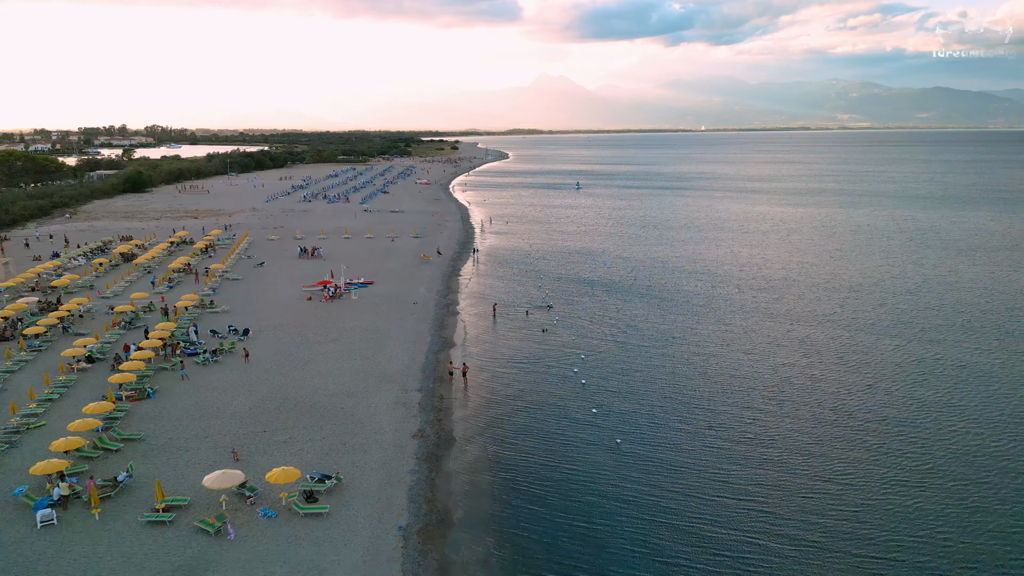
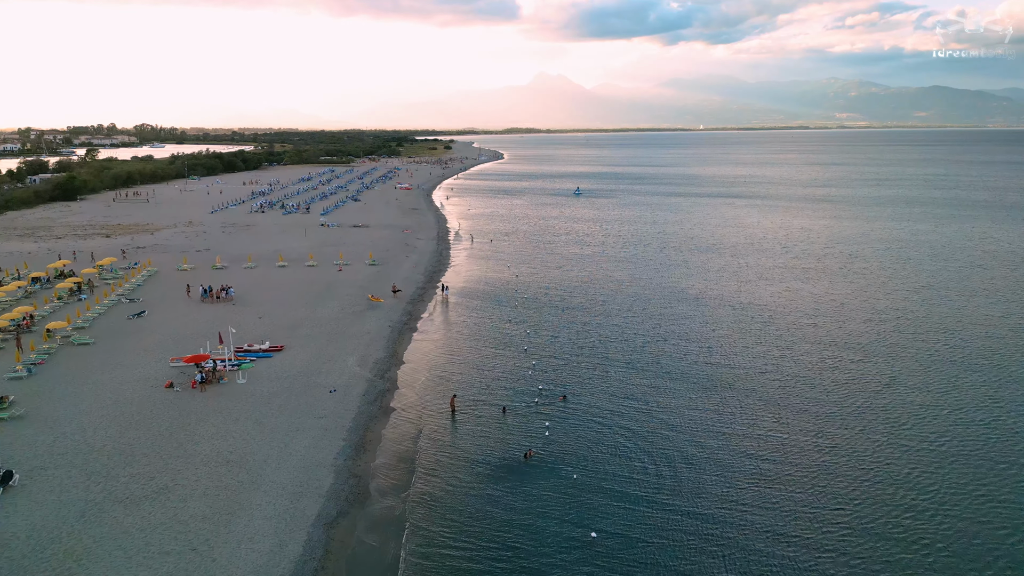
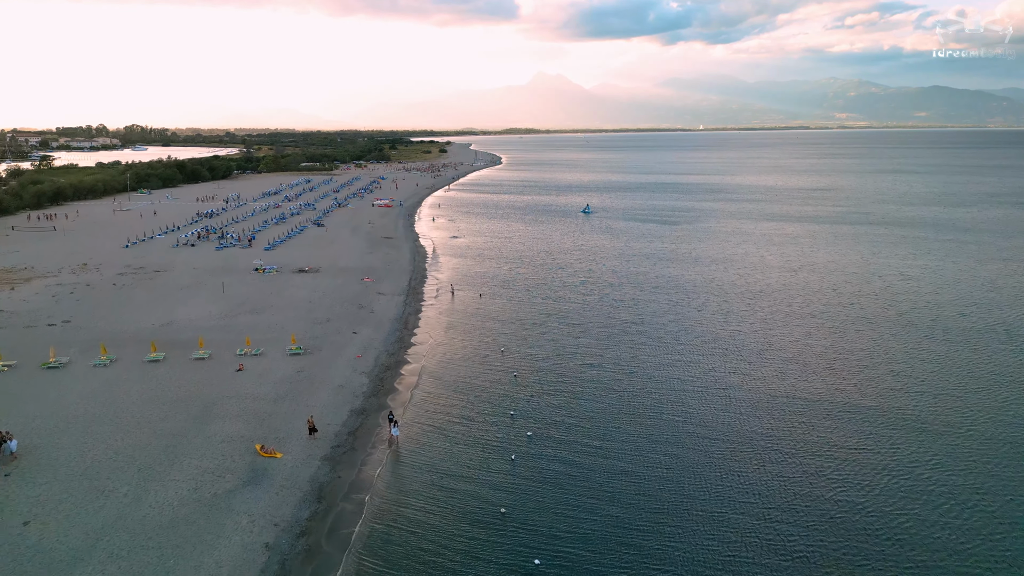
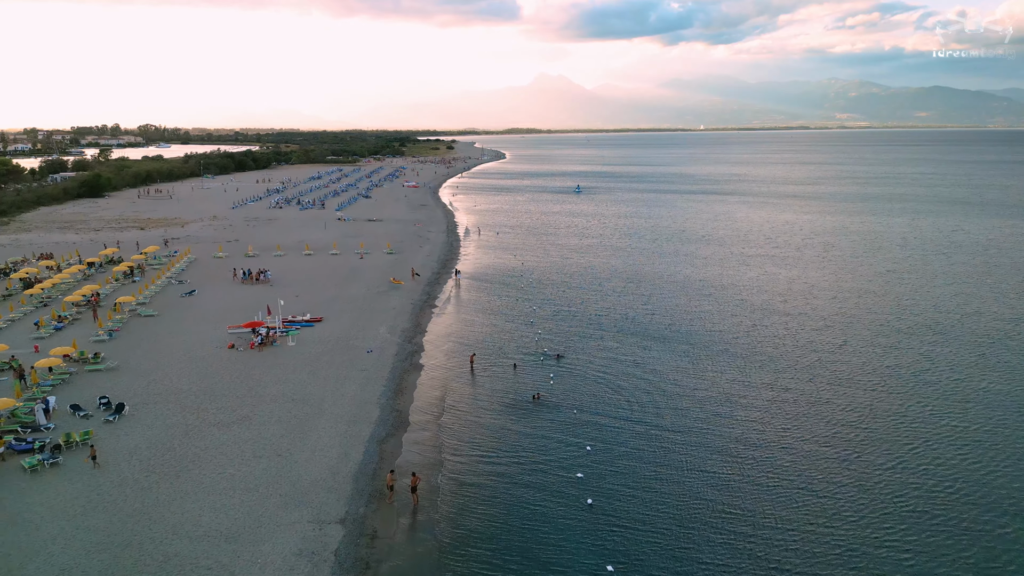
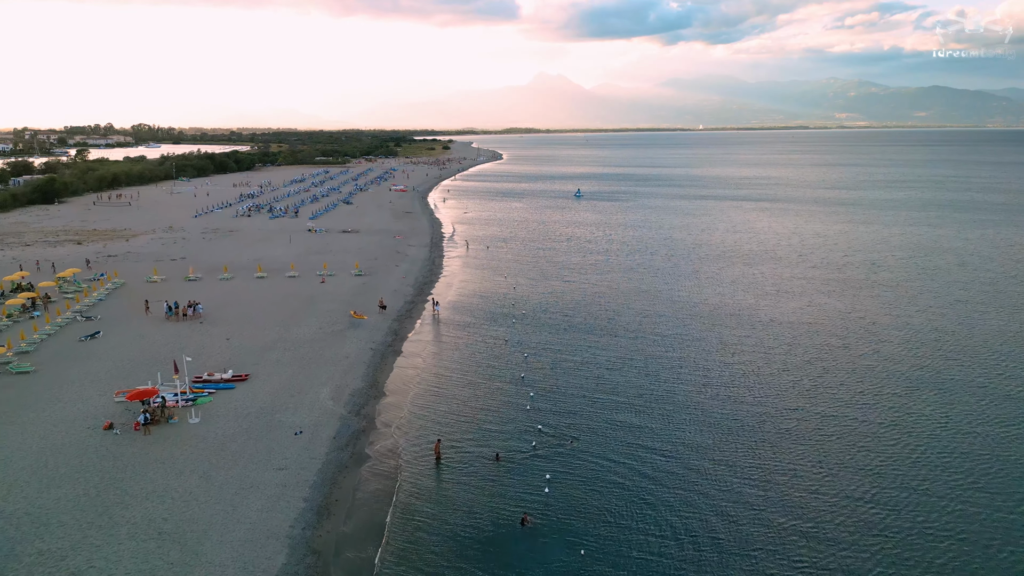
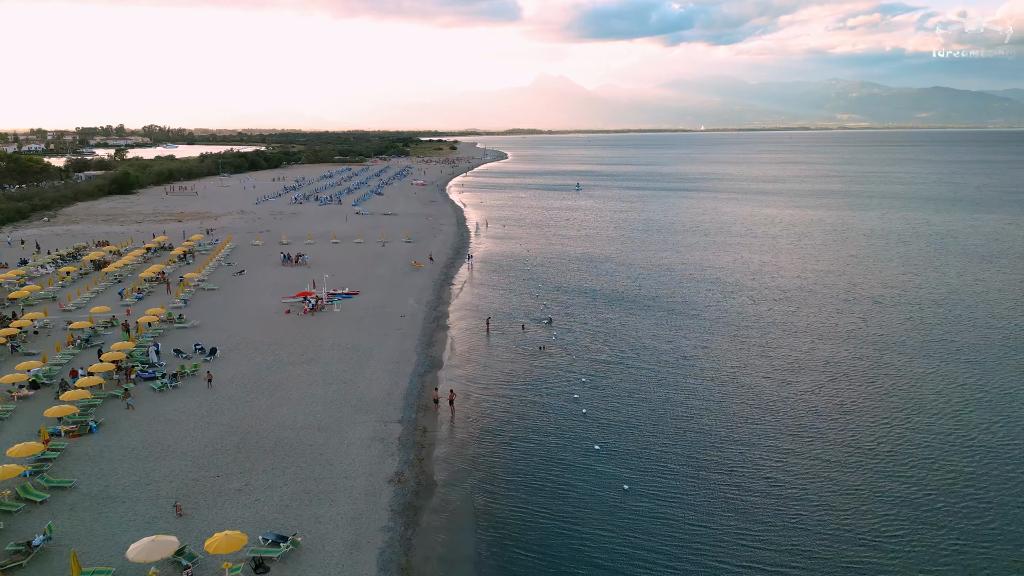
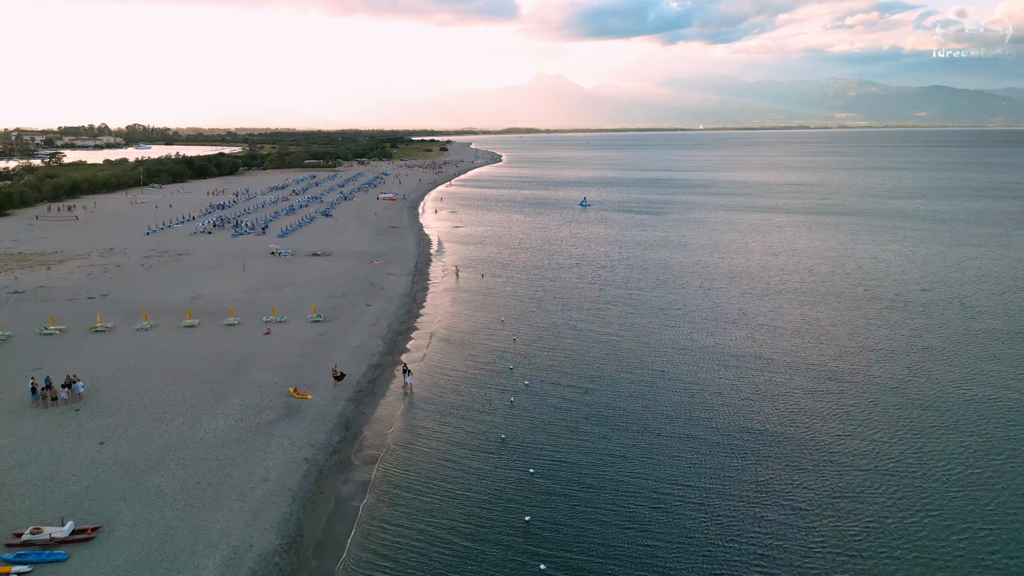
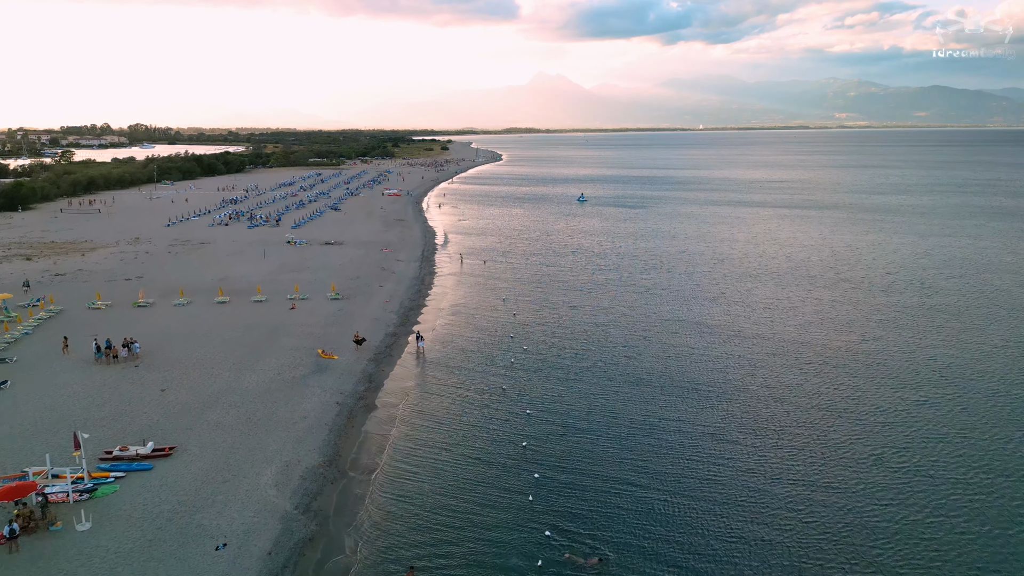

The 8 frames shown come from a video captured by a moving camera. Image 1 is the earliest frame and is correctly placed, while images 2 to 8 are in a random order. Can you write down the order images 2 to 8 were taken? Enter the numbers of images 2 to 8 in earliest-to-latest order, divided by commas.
6, 4, 2, 5, 8, 7, 3
